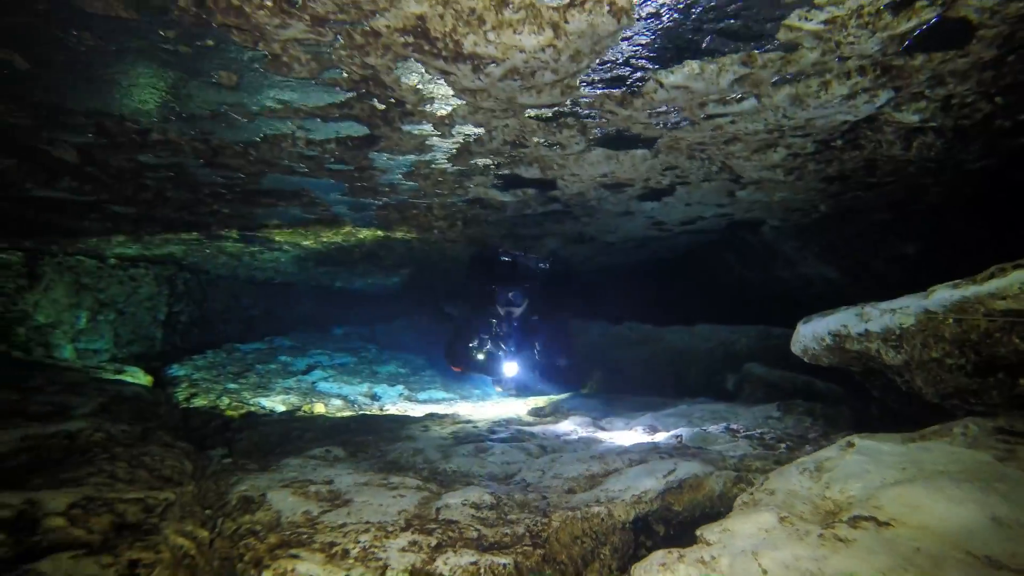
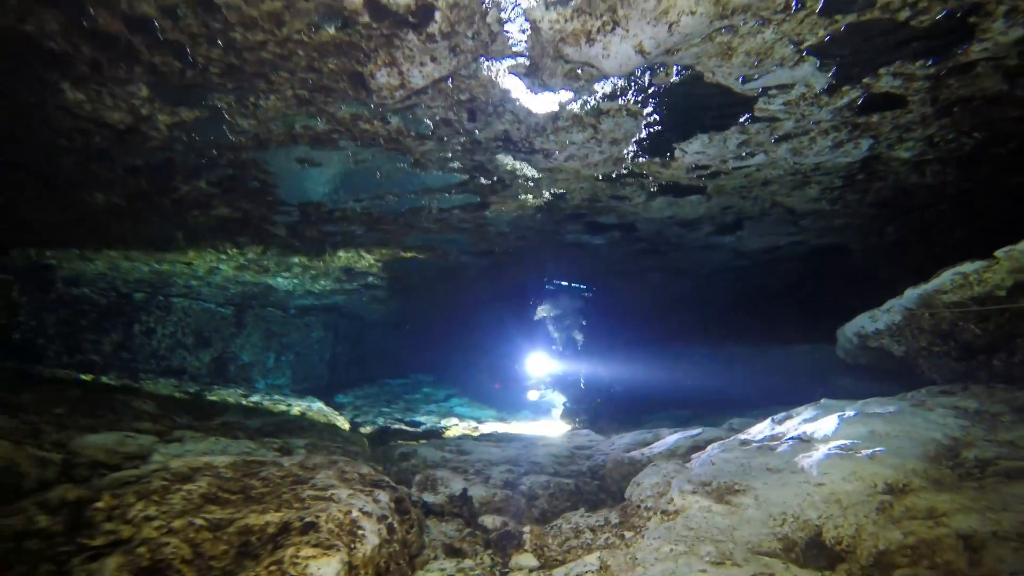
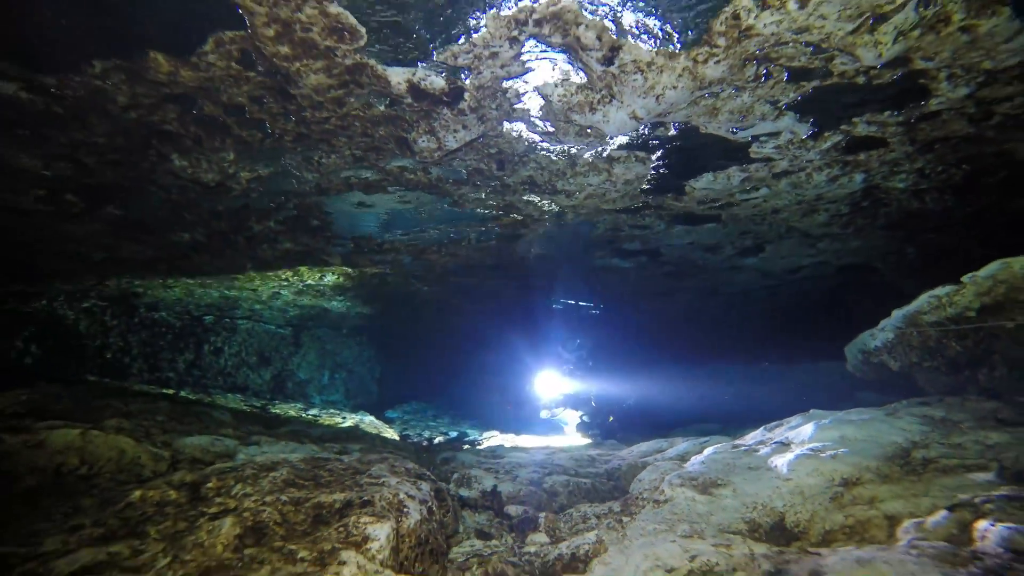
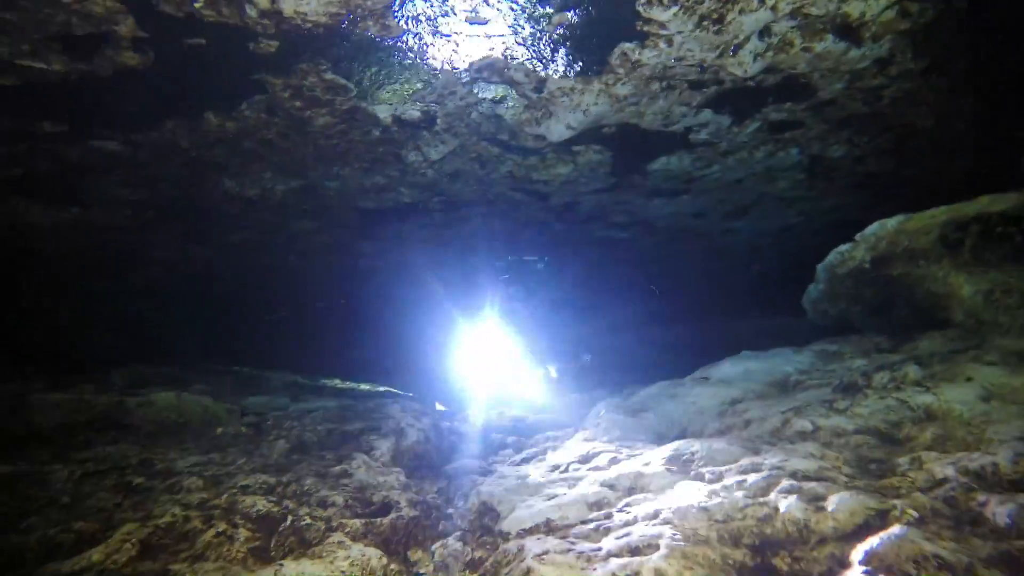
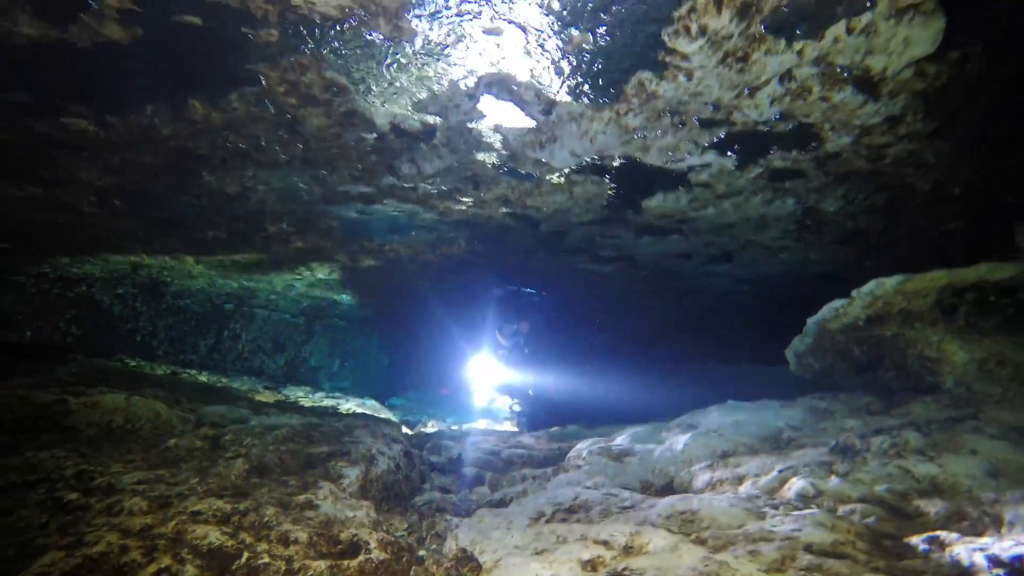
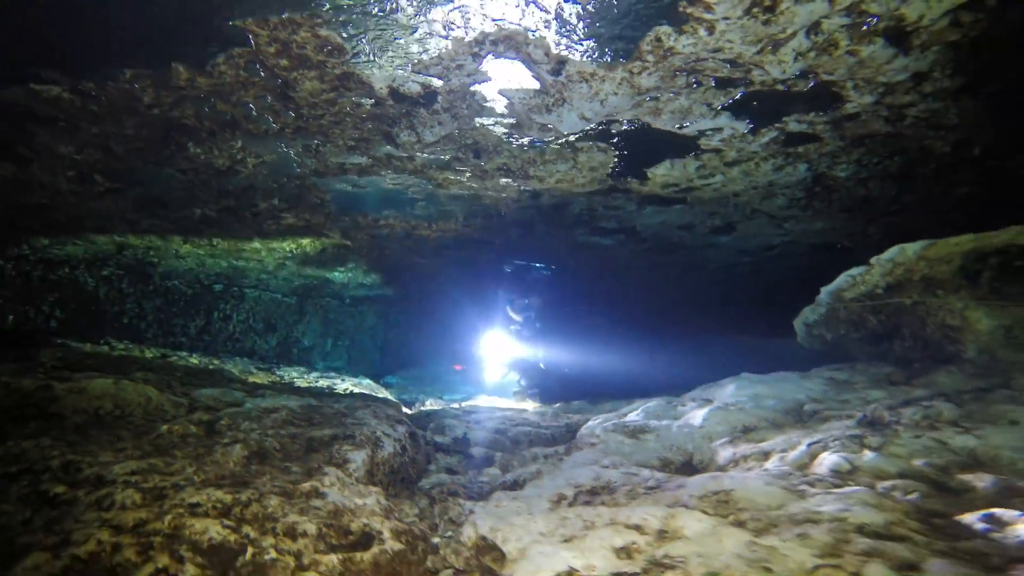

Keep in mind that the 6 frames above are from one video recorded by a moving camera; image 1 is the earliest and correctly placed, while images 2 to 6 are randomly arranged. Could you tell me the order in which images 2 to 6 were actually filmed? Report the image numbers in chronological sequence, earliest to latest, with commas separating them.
2, 3, 6, 5, 4
